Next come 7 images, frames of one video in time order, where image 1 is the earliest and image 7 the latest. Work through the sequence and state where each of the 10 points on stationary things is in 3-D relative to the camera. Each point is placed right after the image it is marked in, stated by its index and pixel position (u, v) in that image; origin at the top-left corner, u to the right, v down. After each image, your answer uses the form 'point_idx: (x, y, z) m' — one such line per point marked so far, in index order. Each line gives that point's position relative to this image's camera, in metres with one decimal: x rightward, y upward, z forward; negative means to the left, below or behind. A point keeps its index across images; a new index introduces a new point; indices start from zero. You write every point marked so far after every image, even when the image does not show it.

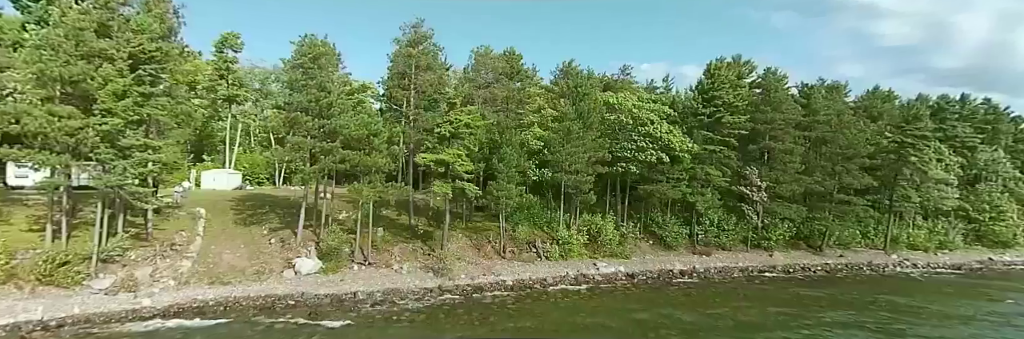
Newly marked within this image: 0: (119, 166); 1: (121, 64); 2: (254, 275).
0: (-14.3, +0.1, +16.9) m
1: (-14.6, +4.0, +17.4) m
2: (-10.8, -4.4, +19.4) m
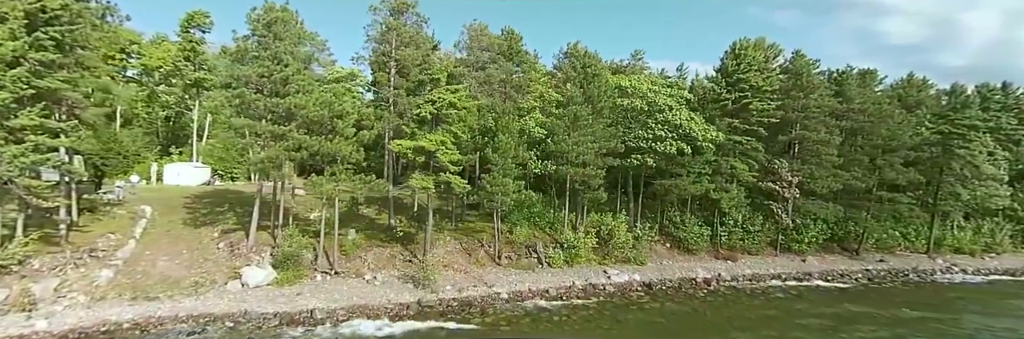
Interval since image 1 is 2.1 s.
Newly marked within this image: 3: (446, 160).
0: (-14.5, +0.5, +13.3) m
1: (-14.8, +4.3, +13.8) m
2: (-11.0, -4.0, +15.9) m
3: (-2.6, +0.3, +18.2) m
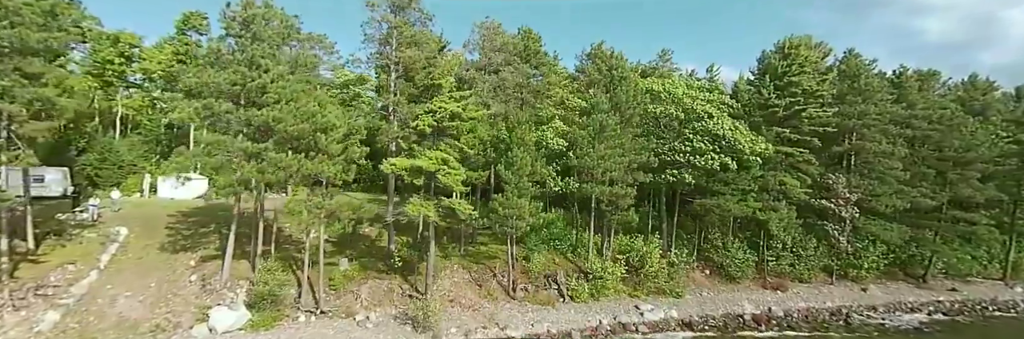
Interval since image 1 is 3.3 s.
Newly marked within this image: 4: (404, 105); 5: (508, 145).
0: (-14.1, -0.2, +11.1) m
1: (-14.4, +3.6, +11.6) m
2: (-10.5, -4.7, +13.5) m
3: (-2.1, -0.4, +15.4) m
4: (-4.1, +2.5, +17.7) m
5: (-0.2, +1.0, +18.9) m
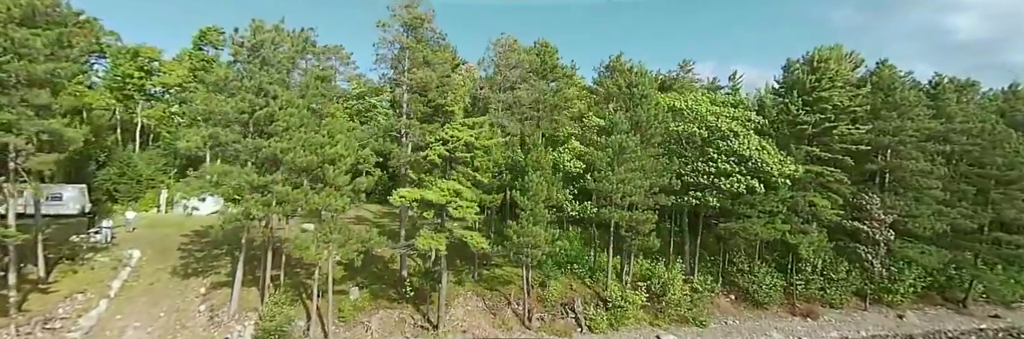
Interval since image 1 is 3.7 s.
0: (-13.8, -1.1, +10.9) m
1: (-14.0, +2.7, +11.4) m
2: (-10.1, -5.6, +13.1) m
3: (-1.6, -1.3, +14.8) m
4: (-3.5, +1.5, +17.2) m
5: (+0.5, 0.0, +18.3) m
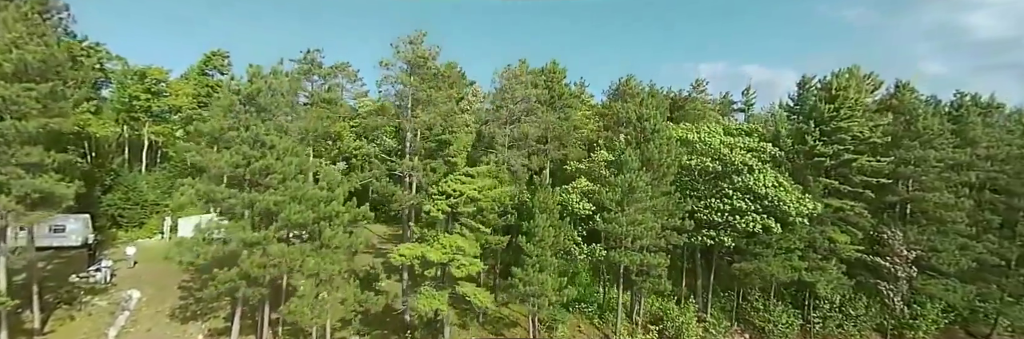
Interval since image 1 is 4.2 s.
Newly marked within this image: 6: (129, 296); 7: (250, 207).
0: (-13.7, -2.7, +10.6) m
1: (-14.0, +1.2, +11.1) m
2: (-10.0, -7.2, +12.7) m
3: (-1.4, -2.9, +14.3) m
4: (-3.3, 0.0, +16.6) m
5: (+0.7, -1.5, +17.7) m
6: (-15.5, -5.1, +18.8) m
7: (-7.5, -1.1, +13.3) m
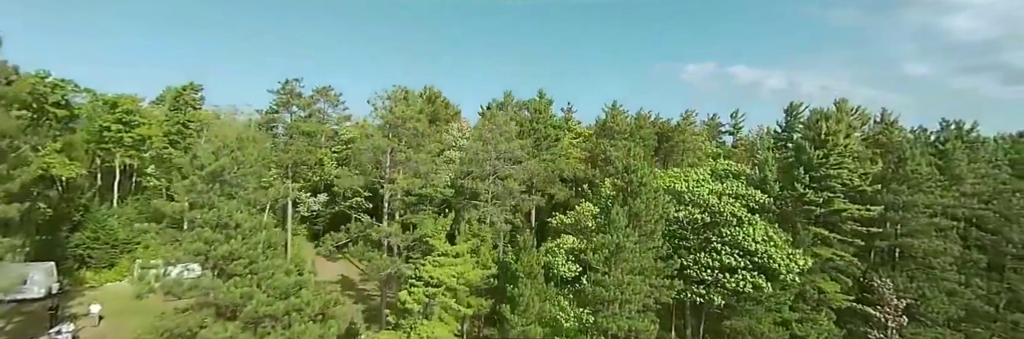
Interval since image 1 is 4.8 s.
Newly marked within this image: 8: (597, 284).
0: (-14.1, -5.0, +9.6) m
1: (-14.4, -1.2, +10.1) m
2: (-10.4, -9.5, +11.8) m
3: (-2.0, -5.2, +13.6) m
4: (-3.9, -2.3, +15.9) m
5: (+0.1, -3.8, +17.0) m
6: (-16.1, -7.4, +17.8) m
7: (-8.0, -3.4, +12.4) m
8: (+3.2, -4.3, +17.3) m
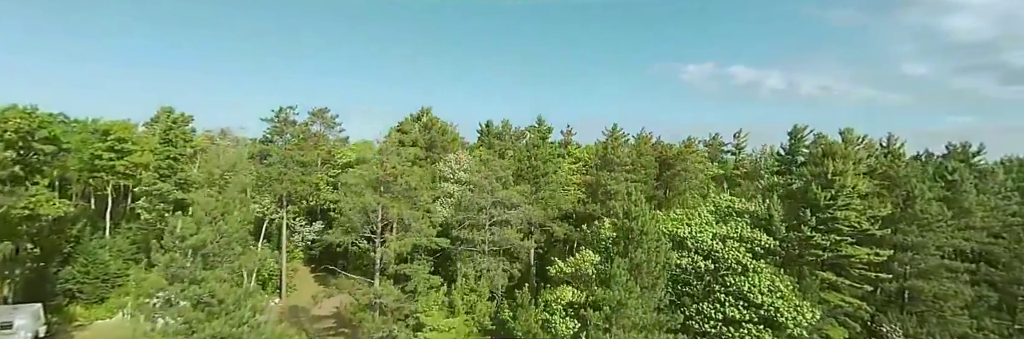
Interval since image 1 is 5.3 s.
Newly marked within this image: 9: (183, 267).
0: (-14.2, -7.0, +9.0) m
1: (-14.5, -3.2, +9.5) m
2: (-10.5, -11.5, +11.2) m
3: (-2.1, -7.1, +13.0) m
4: (-4.0, -4.3, +15.3) m
5: (0.0, -5.8, +16.4) m
6: (-16.1, -9.4, +17.2) m
7: (-8.1, -5.3, +11.8) m
8: (+3.1, -6.2, +16.7) m
9: (-8.8, -2.7, +12.5) m
